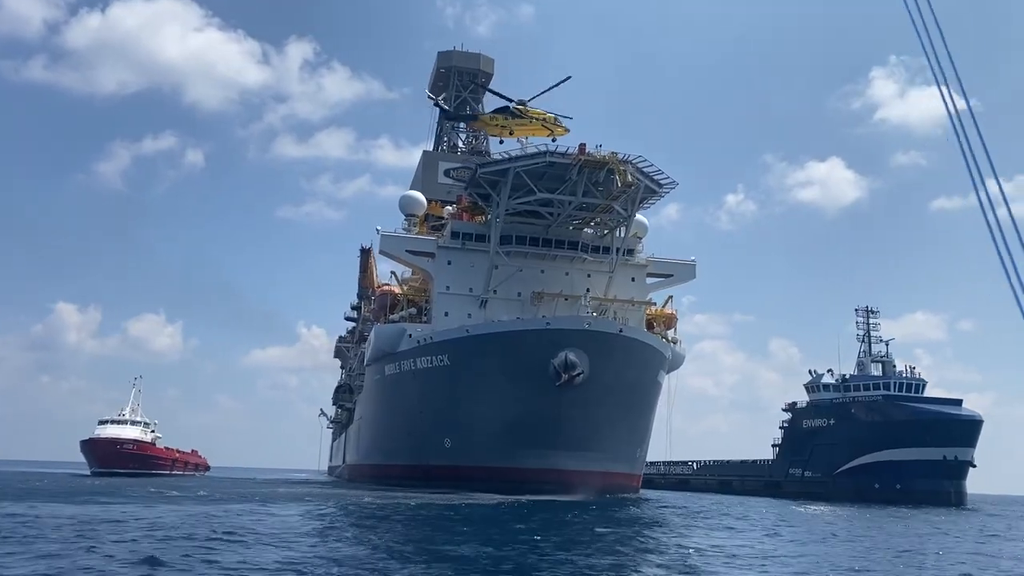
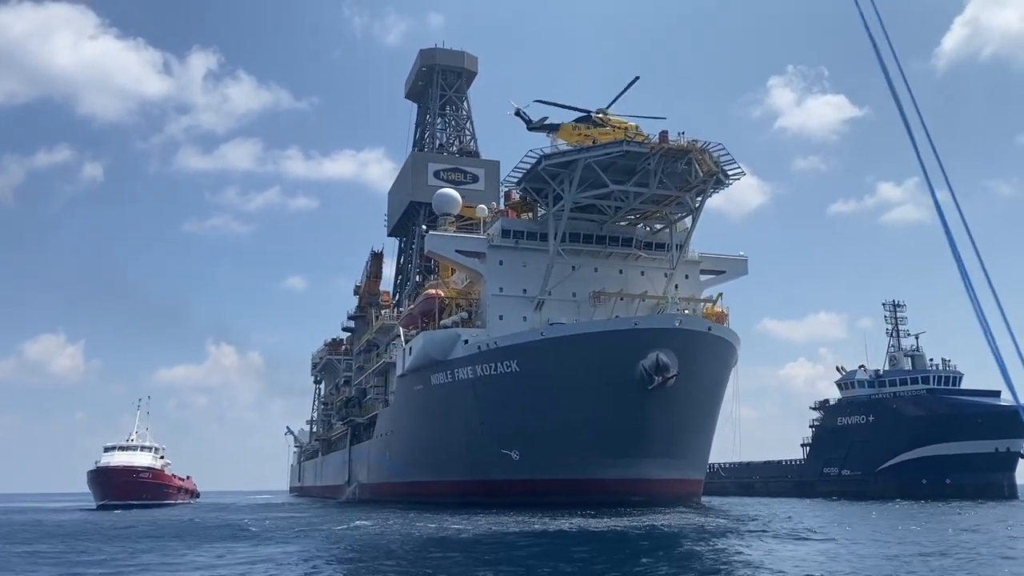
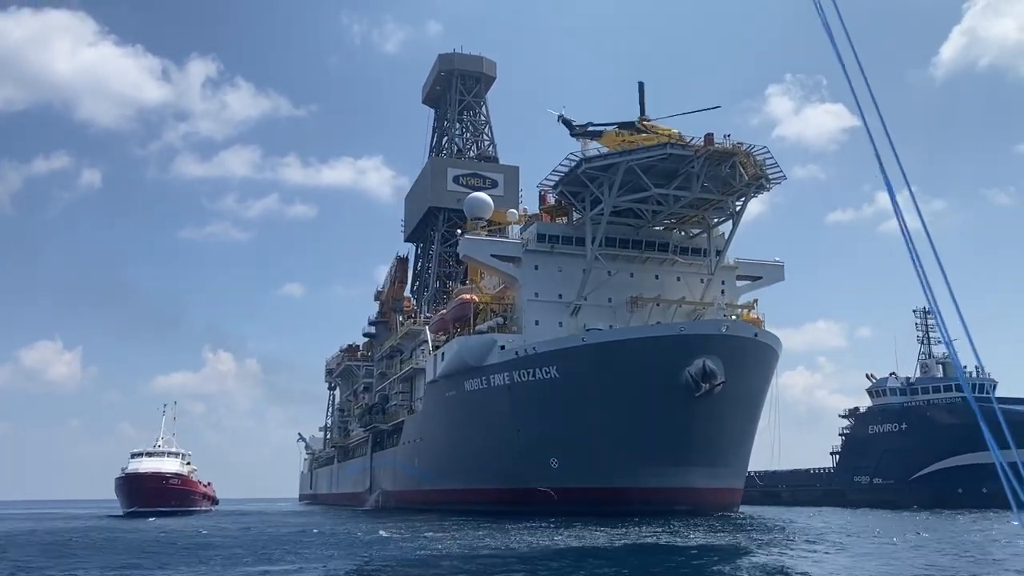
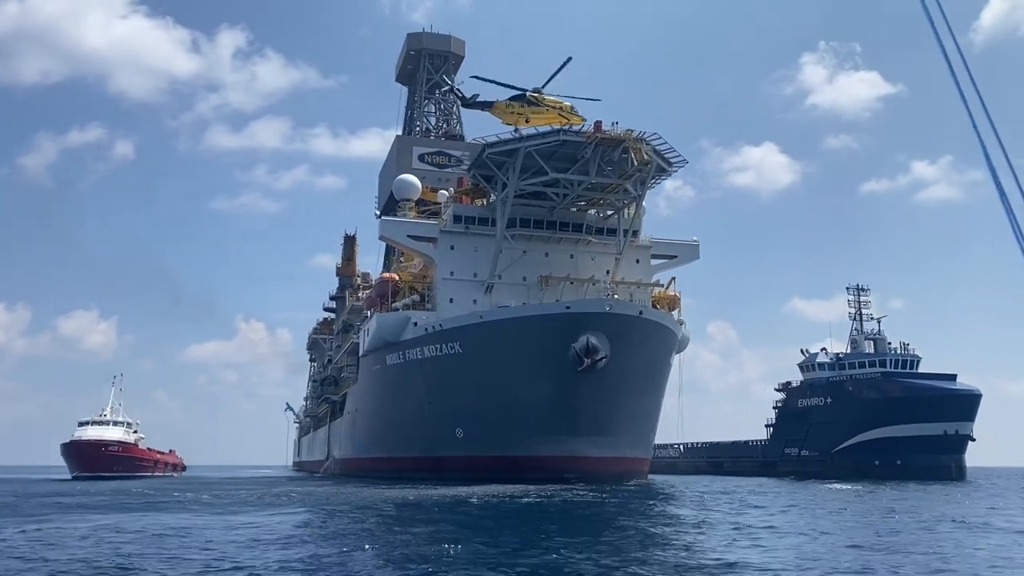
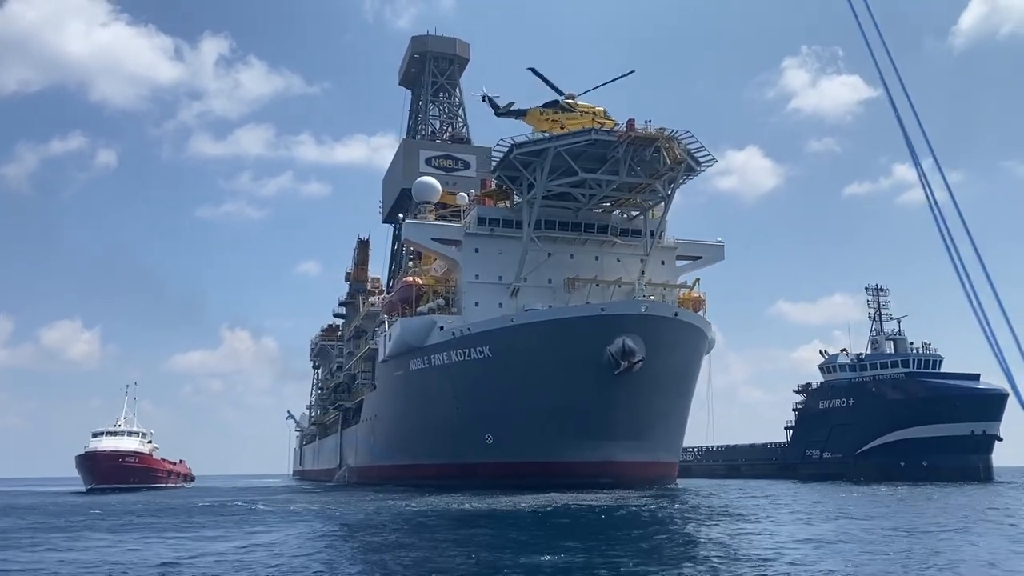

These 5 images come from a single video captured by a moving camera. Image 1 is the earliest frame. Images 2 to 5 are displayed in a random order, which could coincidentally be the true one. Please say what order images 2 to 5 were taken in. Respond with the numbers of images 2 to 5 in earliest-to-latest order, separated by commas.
4, 5, 2, 3
